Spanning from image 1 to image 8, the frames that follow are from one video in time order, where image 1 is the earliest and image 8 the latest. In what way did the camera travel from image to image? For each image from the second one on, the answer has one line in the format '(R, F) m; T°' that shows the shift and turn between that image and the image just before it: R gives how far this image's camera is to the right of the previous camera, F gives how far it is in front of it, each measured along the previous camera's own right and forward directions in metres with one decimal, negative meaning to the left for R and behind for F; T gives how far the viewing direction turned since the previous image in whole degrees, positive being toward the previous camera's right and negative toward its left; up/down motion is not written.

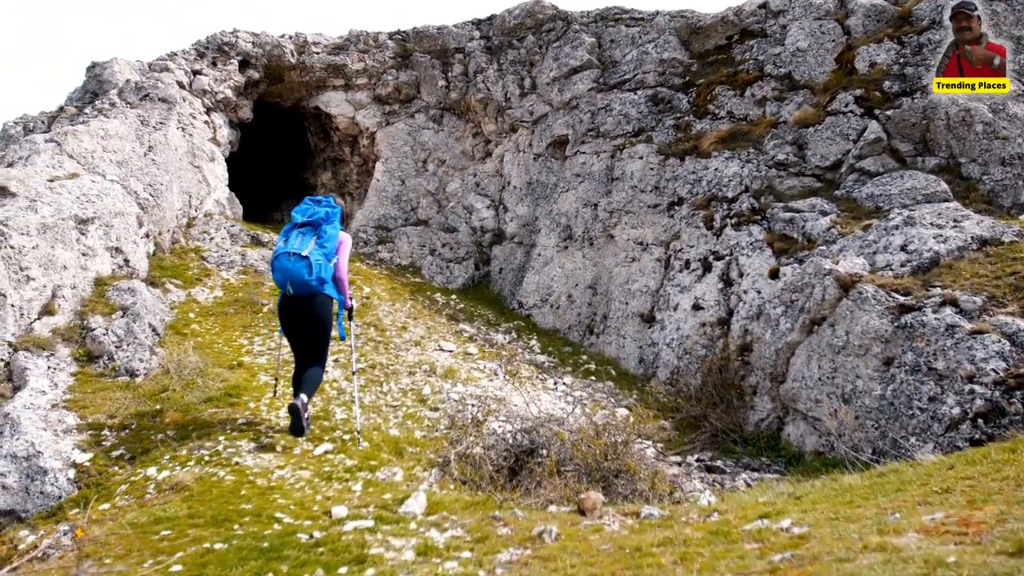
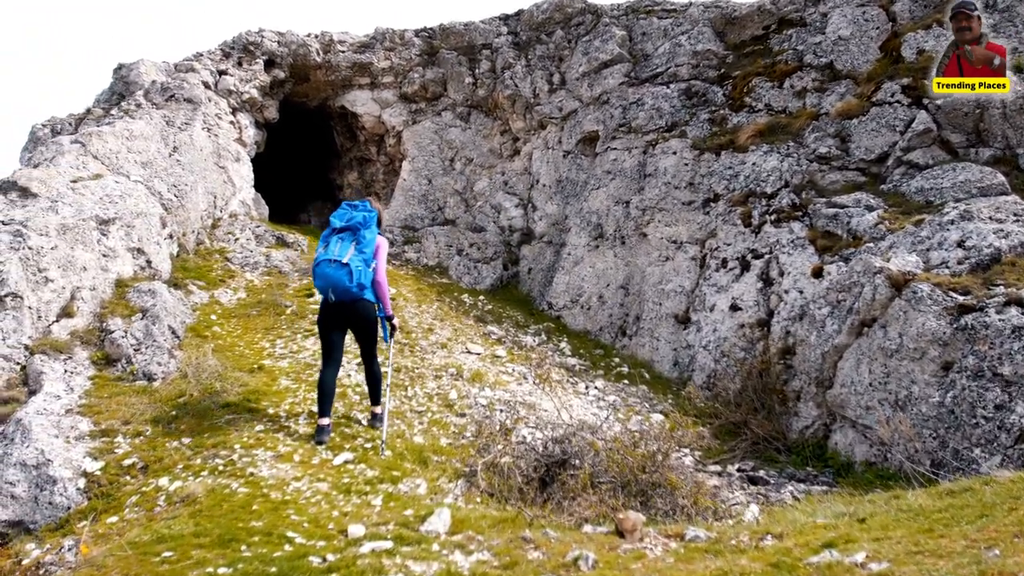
(0.0, +0.5) m; -2°
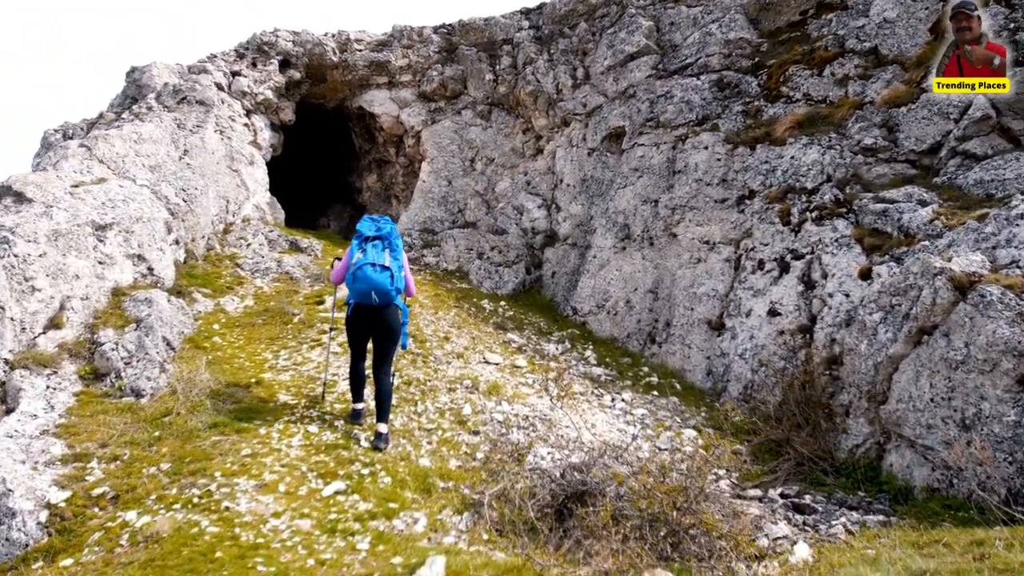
(+0.2, +0.9) m; -2°
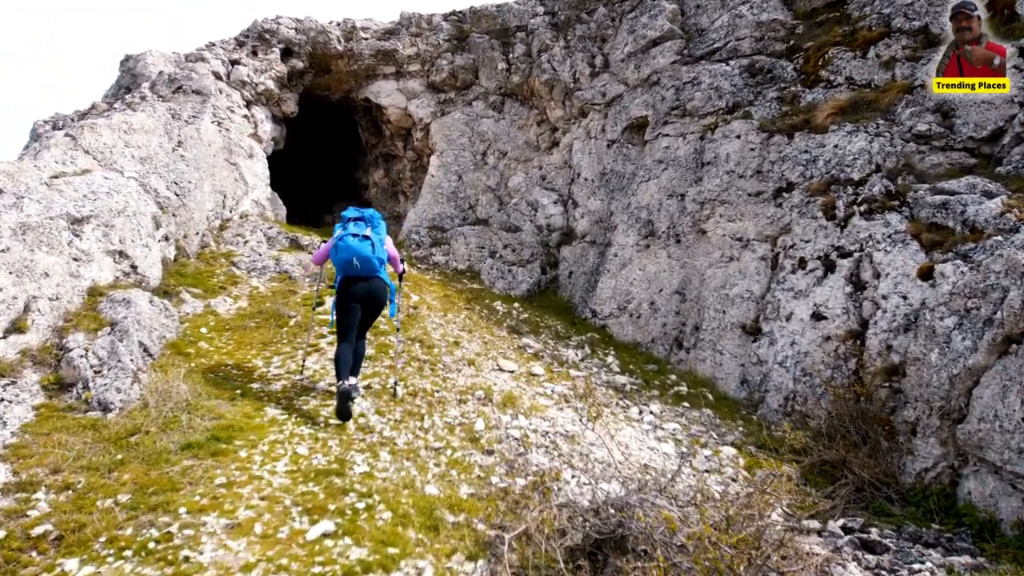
(-0.1, +1.1) m; -1°
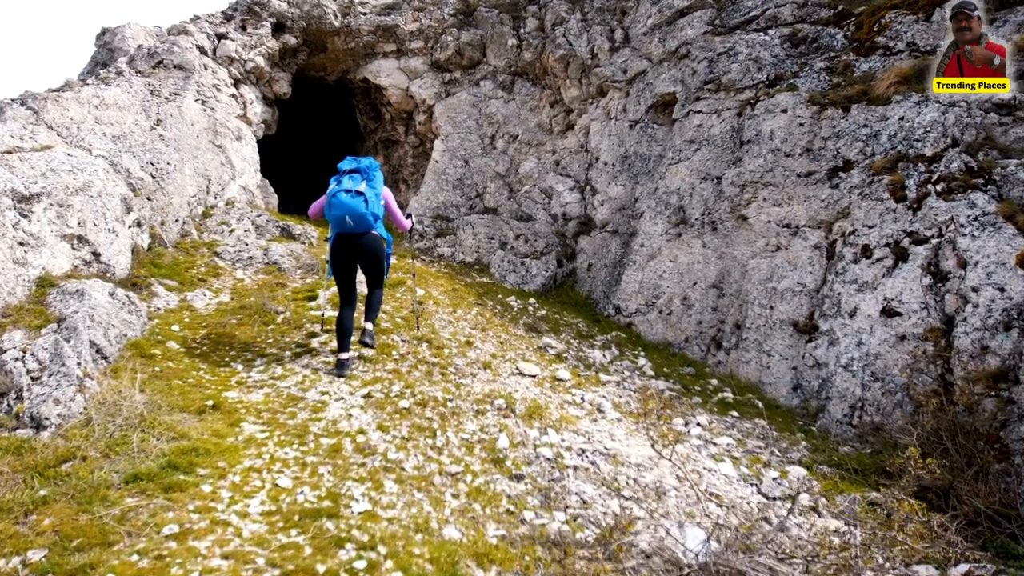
(-0.3, +1.5) m; 0°
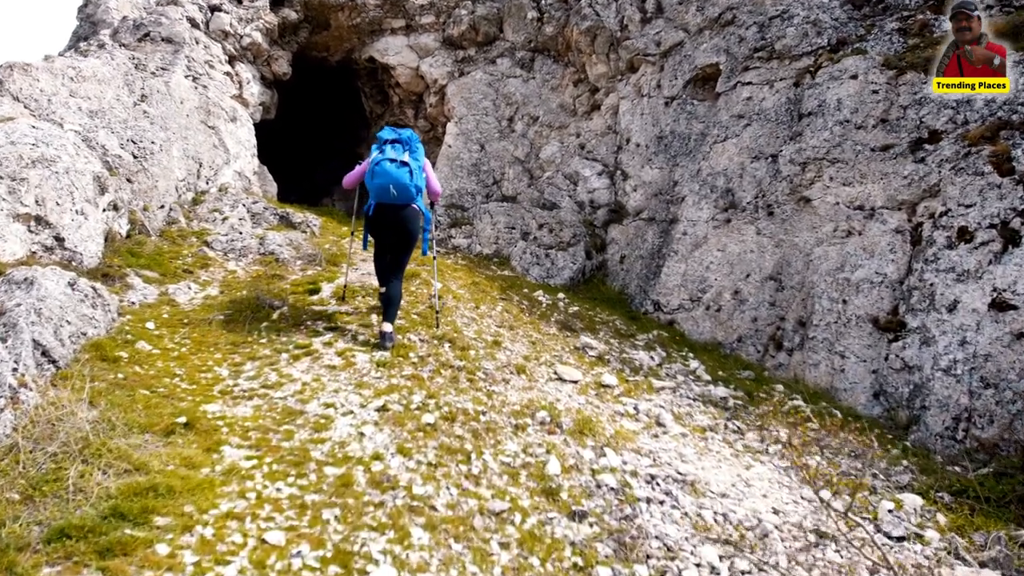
(-0.4, +1.5) m; 0°
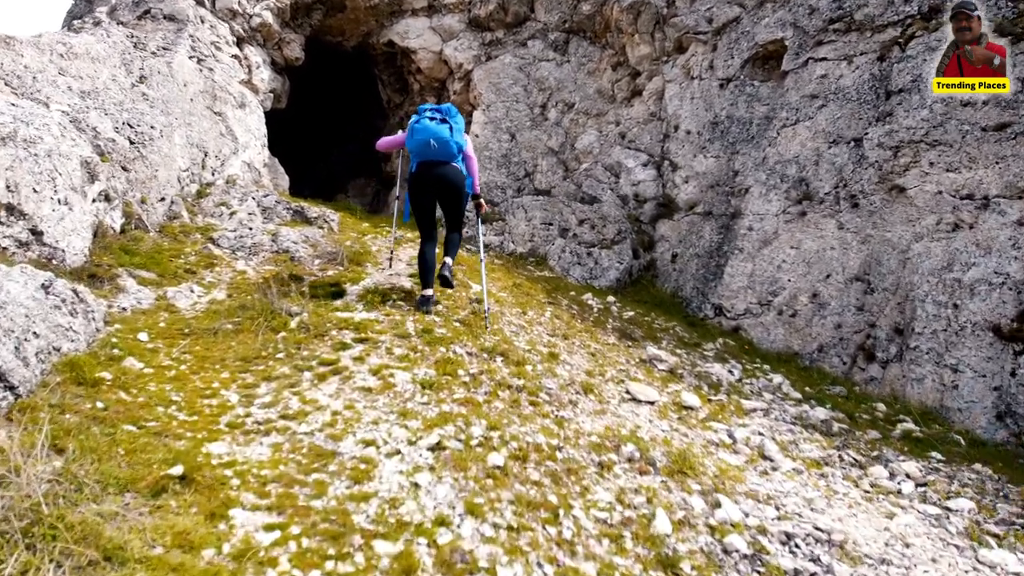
(-0.5, +1.4) m; 0°
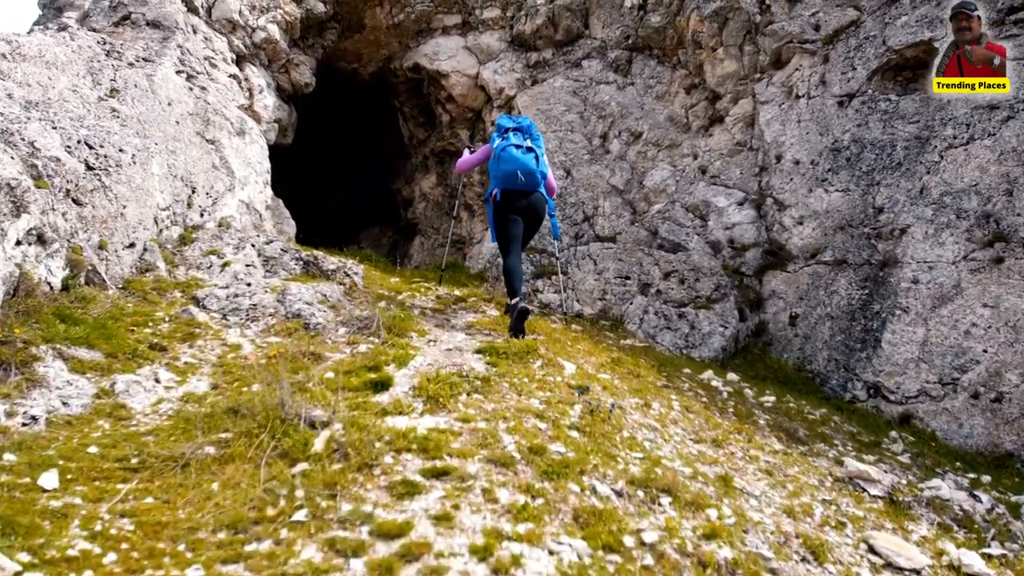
(-1.0, +2.8) m; 0°
